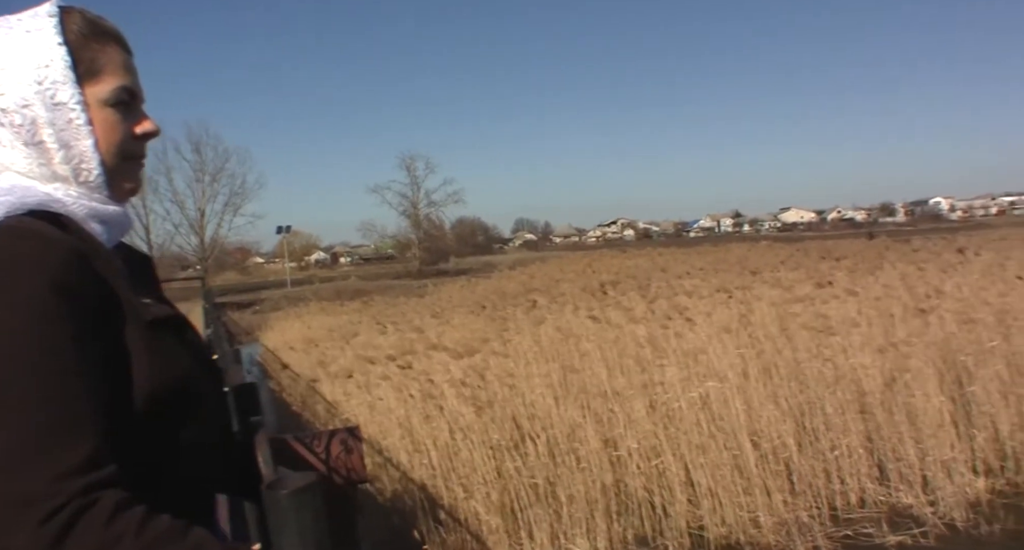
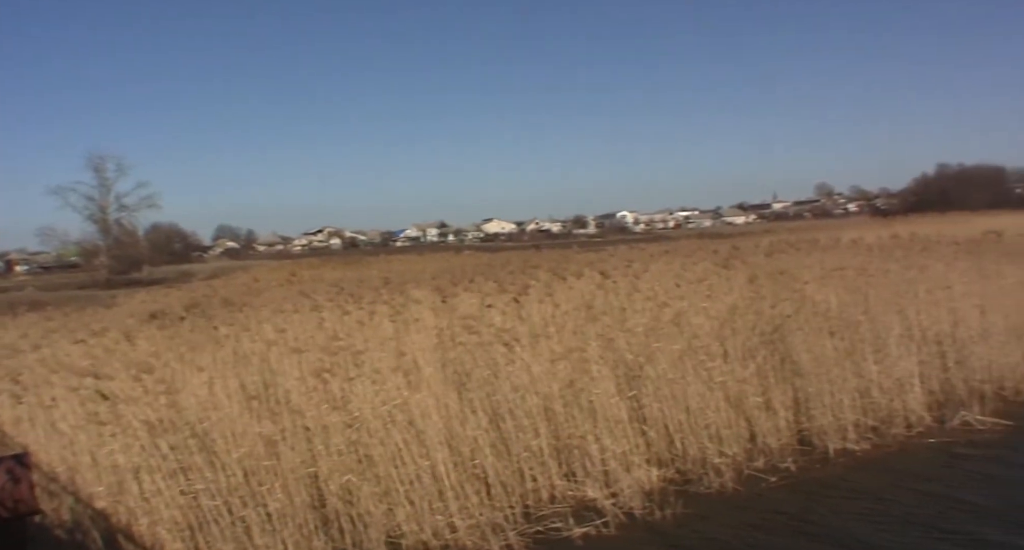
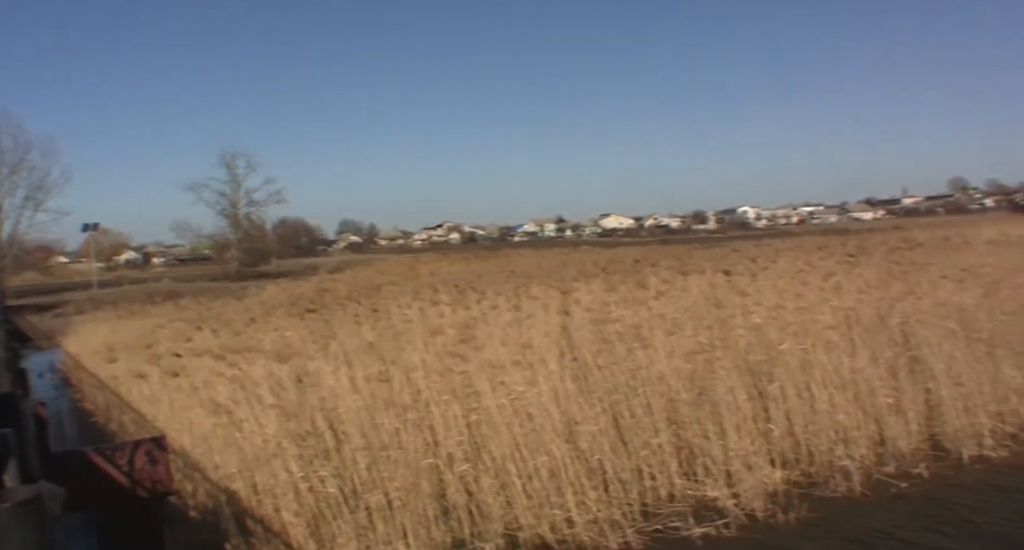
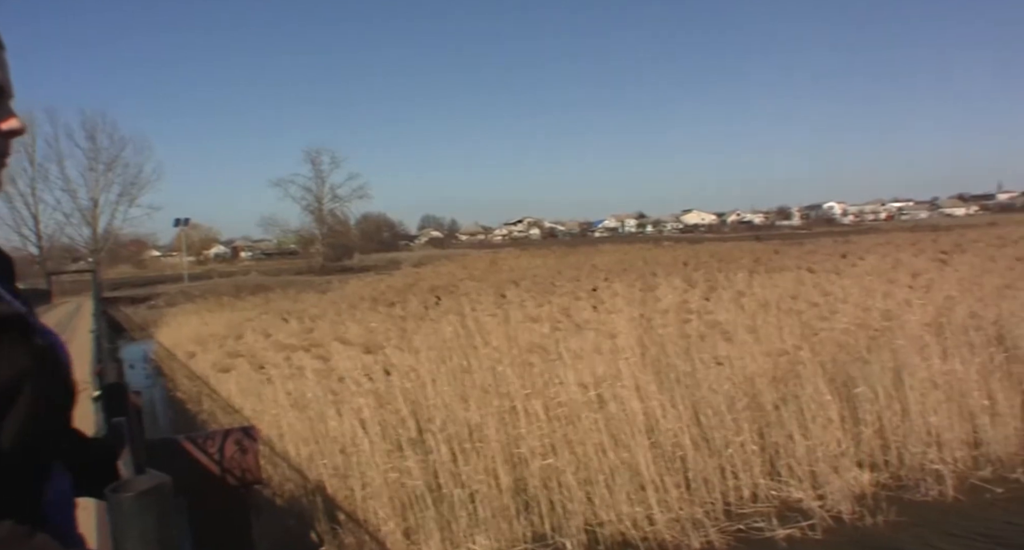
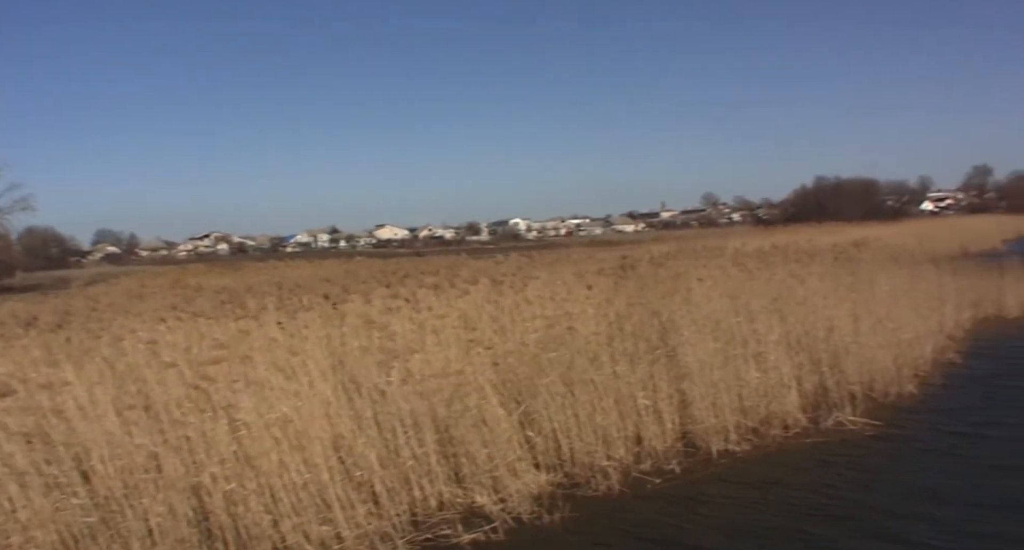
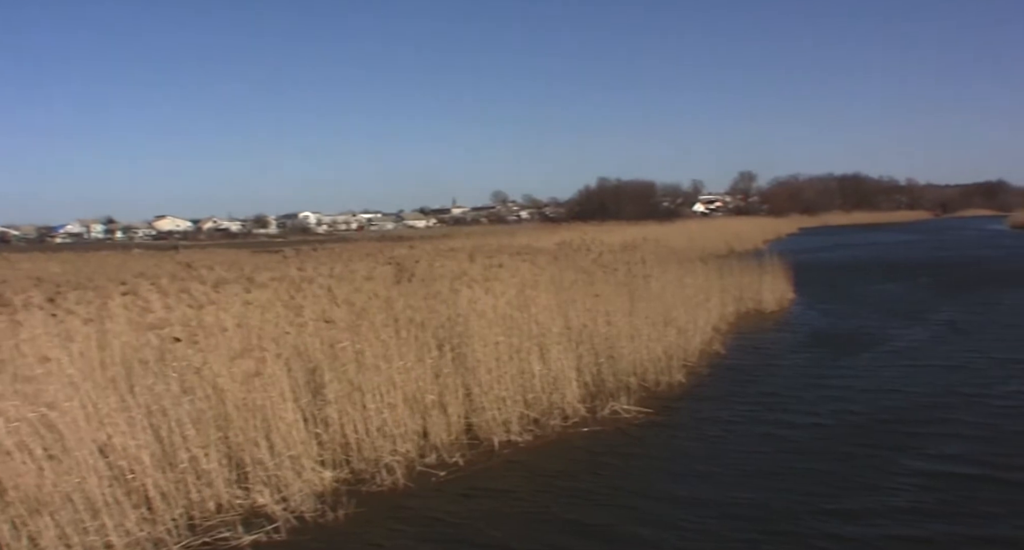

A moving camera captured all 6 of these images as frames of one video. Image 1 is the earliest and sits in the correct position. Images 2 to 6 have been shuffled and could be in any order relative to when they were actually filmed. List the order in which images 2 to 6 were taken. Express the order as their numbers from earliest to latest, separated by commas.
4, 3, 2, 5, 6
